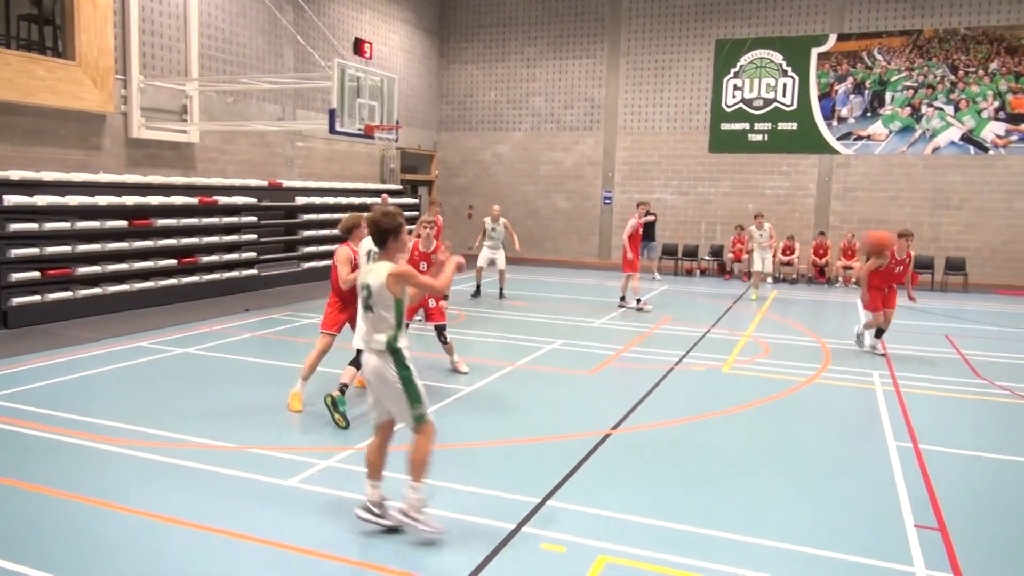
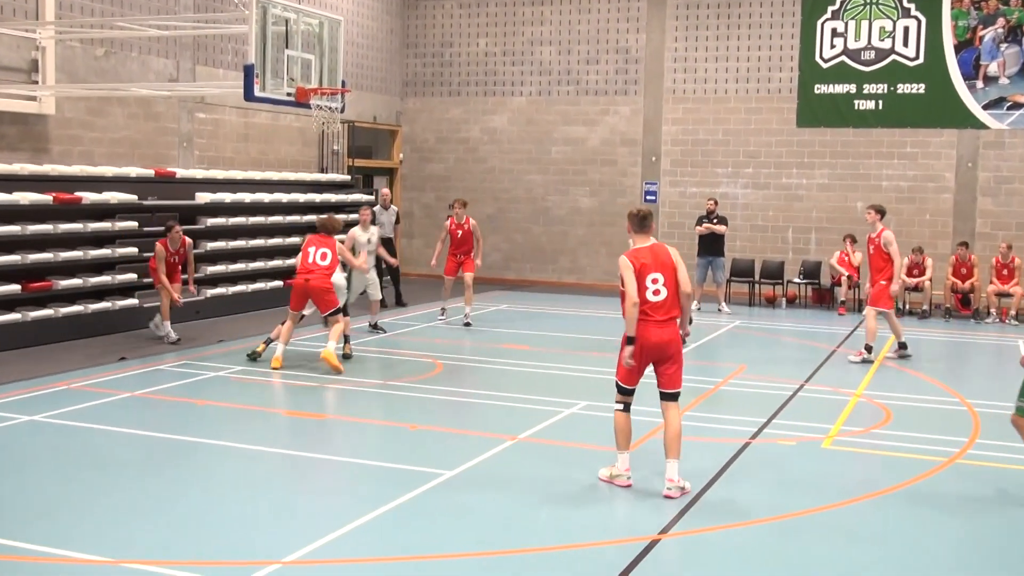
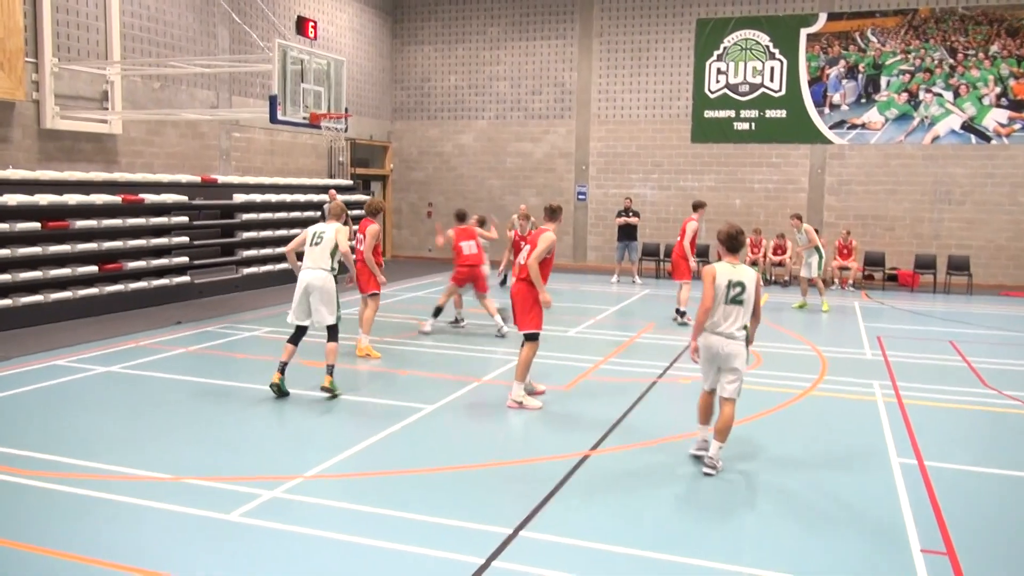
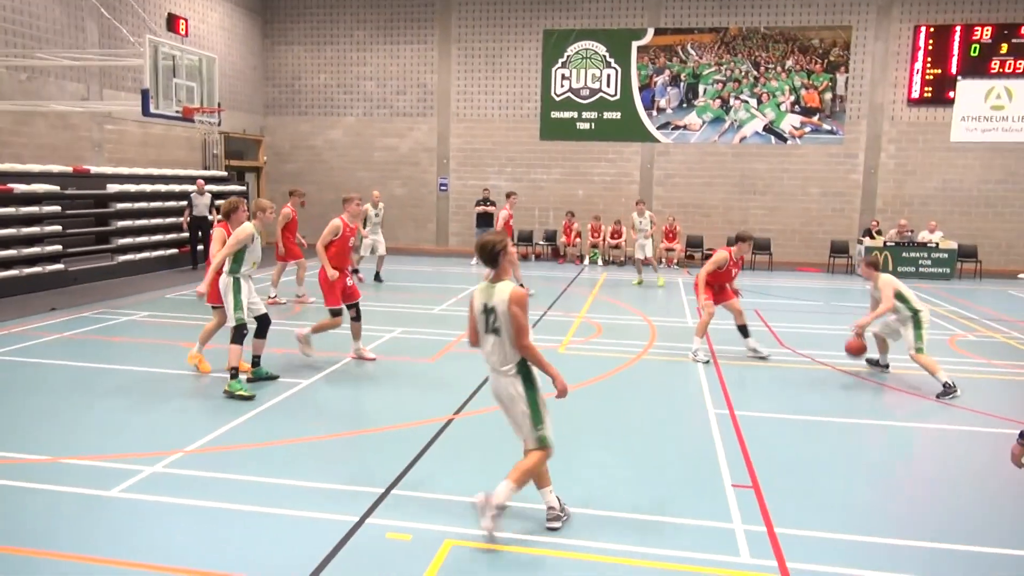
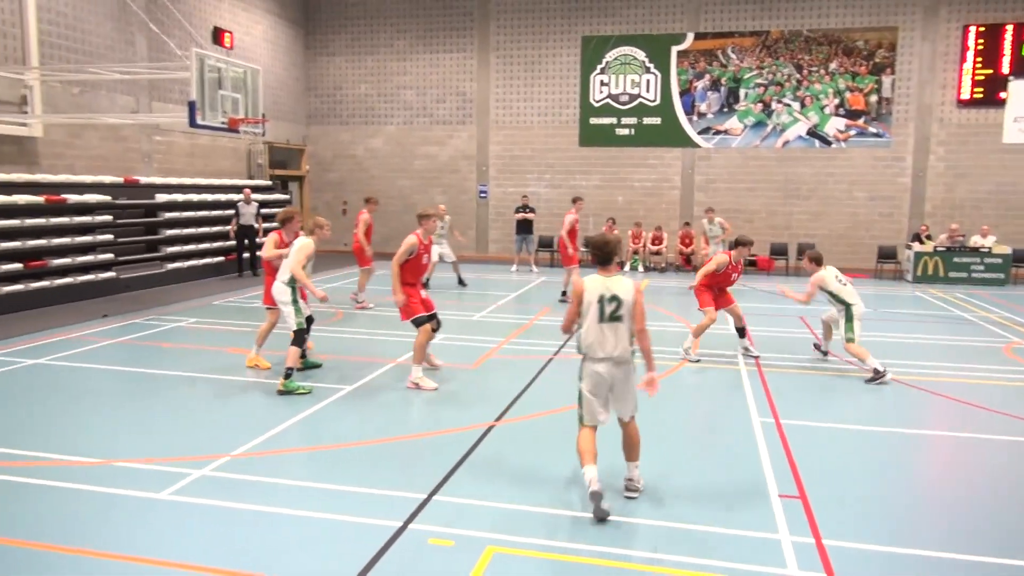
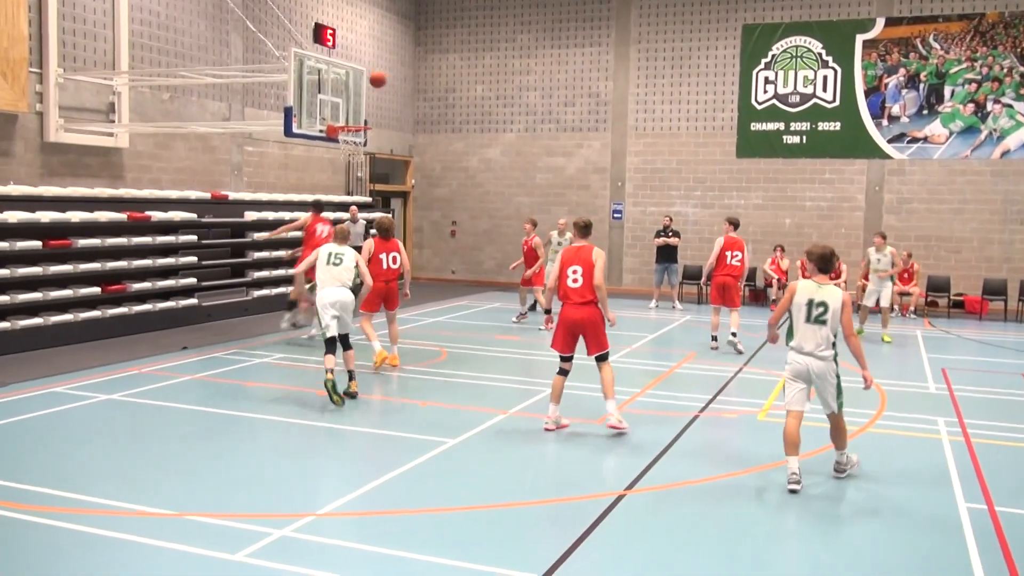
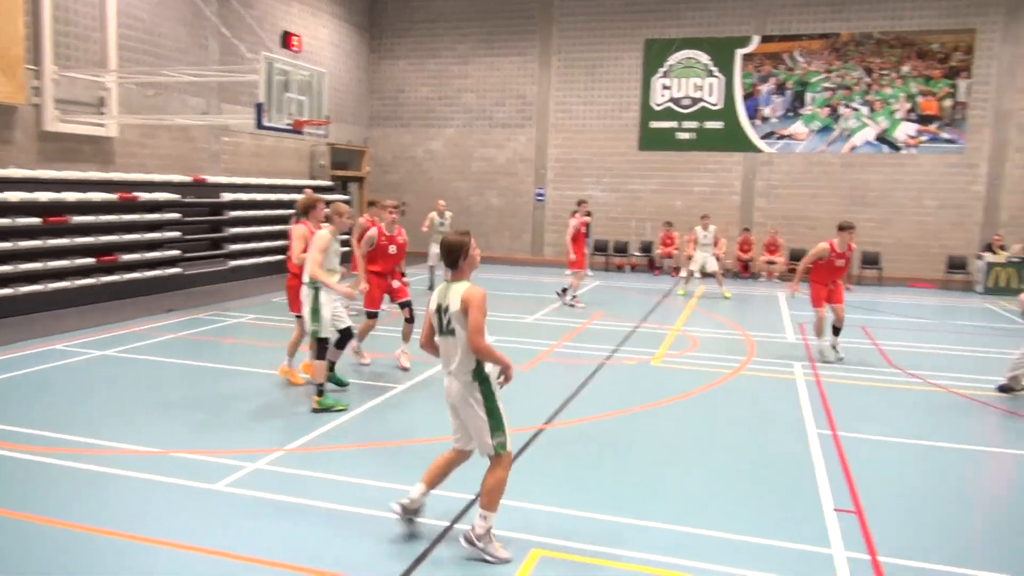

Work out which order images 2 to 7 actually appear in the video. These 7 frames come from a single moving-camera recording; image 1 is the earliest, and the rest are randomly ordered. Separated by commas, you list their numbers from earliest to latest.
7, 4, 5, 3, 6, 2
